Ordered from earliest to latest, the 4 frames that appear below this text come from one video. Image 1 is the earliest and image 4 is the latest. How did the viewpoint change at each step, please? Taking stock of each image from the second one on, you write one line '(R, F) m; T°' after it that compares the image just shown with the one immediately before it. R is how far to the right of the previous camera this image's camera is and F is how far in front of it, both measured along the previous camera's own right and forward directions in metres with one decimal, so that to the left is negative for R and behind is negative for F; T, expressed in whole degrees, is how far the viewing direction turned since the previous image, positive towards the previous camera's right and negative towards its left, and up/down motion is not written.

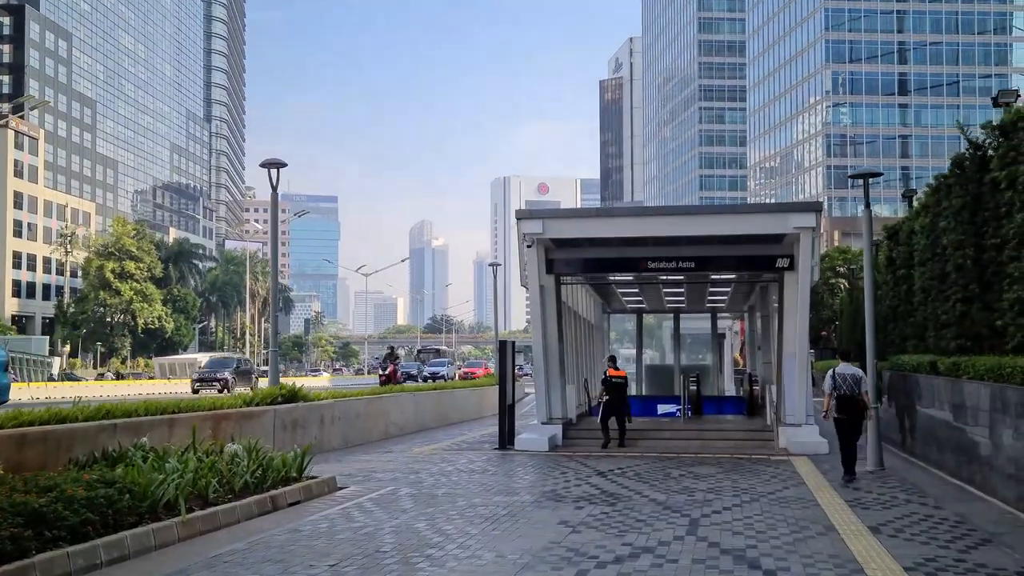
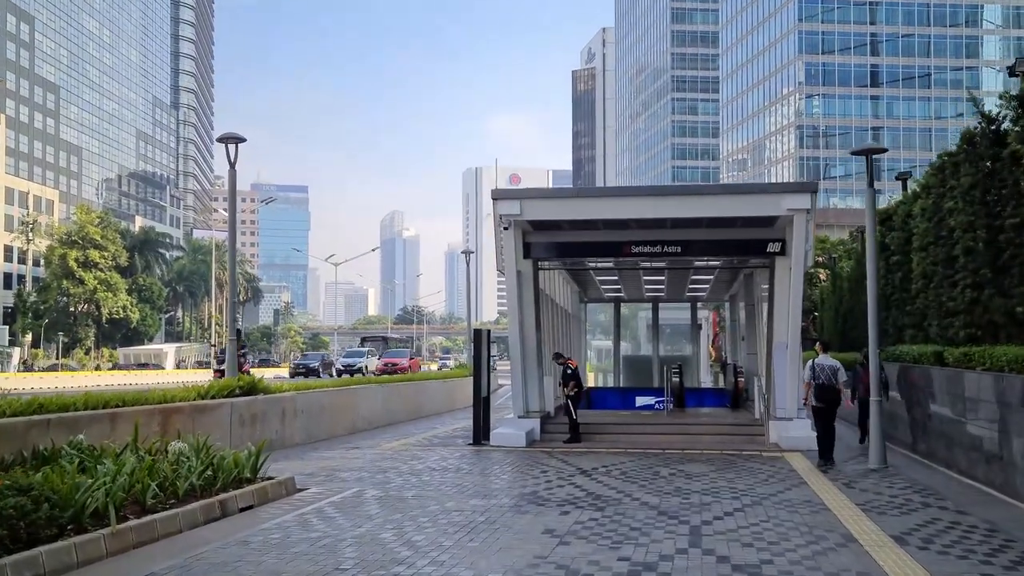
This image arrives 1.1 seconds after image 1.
(-0.1, +1.0) m; +2°
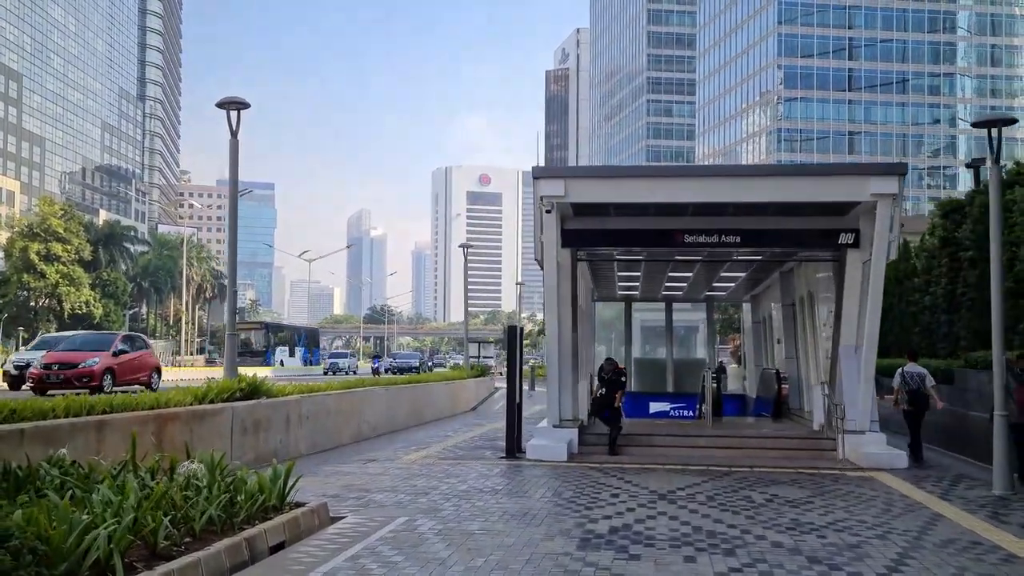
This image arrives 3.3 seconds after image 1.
(-1.1, +1.9) m; +2°
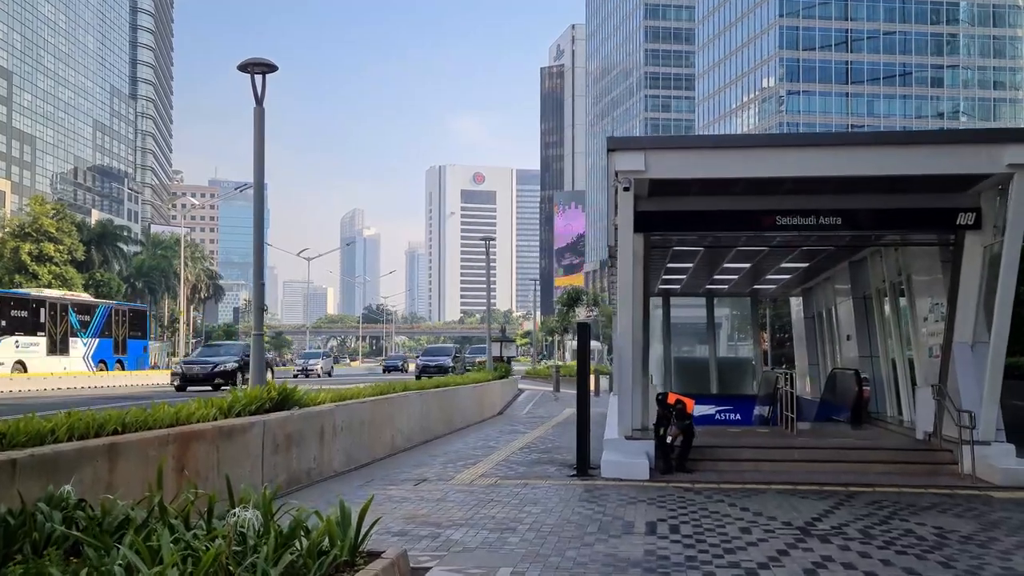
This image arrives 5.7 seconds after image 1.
(-1.0, +1.9) m; 0°
